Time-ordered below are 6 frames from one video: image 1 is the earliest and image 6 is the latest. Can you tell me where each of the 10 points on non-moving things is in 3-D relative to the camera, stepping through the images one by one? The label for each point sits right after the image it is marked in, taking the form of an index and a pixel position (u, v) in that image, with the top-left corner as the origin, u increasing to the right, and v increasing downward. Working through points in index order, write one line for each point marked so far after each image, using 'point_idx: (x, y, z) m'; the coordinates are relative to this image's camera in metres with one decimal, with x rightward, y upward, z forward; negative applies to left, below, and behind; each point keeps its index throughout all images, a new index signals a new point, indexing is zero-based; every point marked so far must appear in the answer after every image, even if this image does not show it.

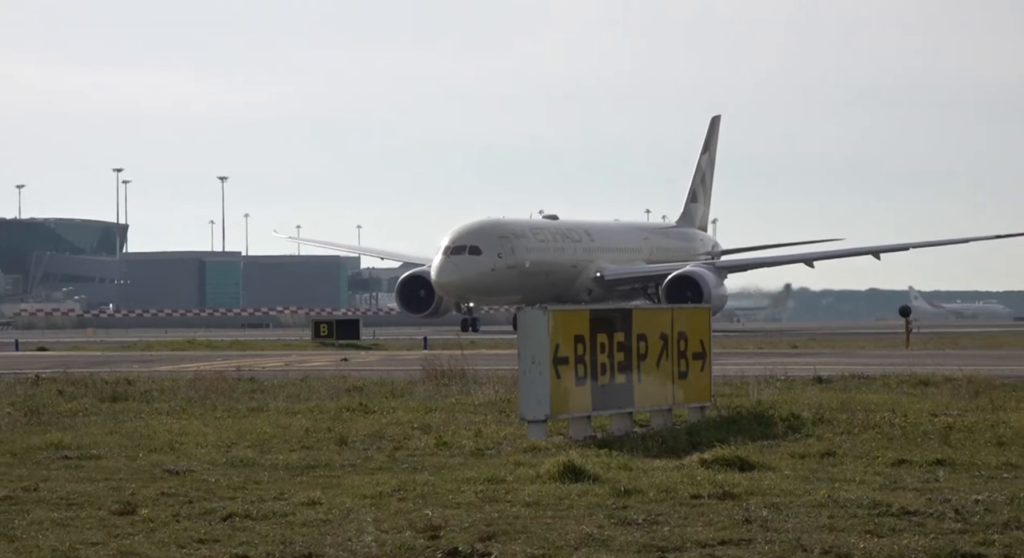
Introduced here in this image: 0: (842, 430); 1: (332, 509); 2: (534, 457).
0: (+3.1, -1.3, +13.8) m
1: (-1.3, -1.7, +10.8) m
2: (+0.3, -1.5, +12.4) m
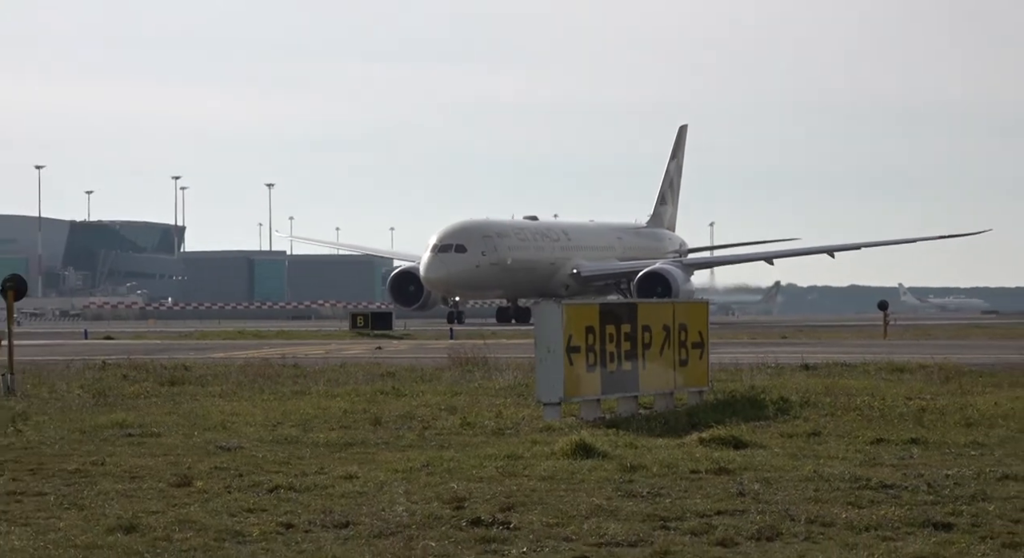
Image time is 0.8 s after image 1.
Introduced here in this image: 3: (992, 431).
0: (+3.3, -1.3, +14.9) m
1: (-1.2, -1.7, +11.9) m
2: (+0.4, -1.4, +13.5) m
3: (+4.5, -1.4, +13.2) m
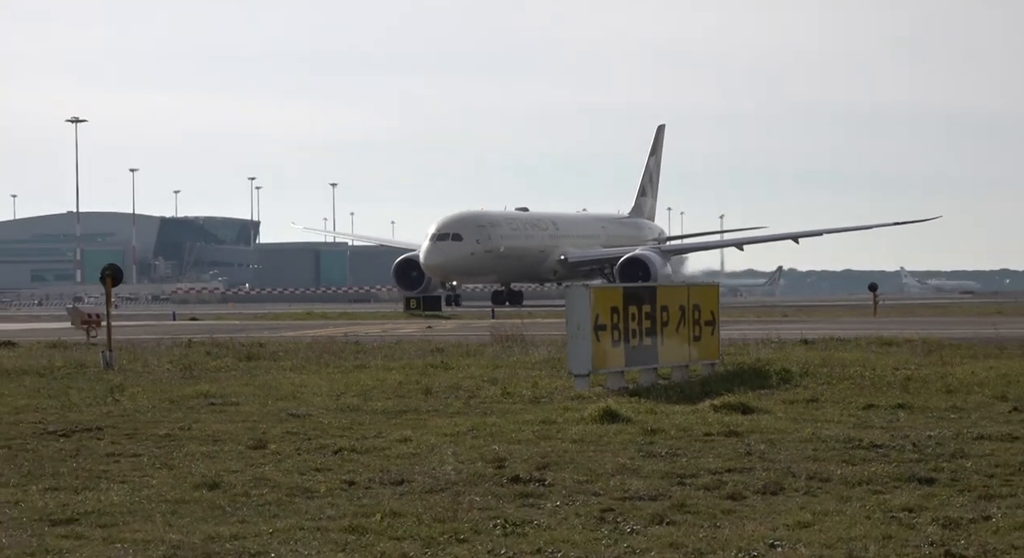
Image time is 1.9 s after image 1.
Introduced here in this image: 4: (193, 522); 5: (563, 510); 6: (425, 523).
0: (+3.7, -1.2, +16.3) m
1: (-0.9, -1.6, +13.5) m
2: (+0.8, -1.3, +15.0) m
3: (+4.8, -1.2, +14.6) m
4: (-2.8, -2.1, +11.7) m
5: (+0.4, -2.0, +11.9) m
6: (-0.8, -2.1, +11.6) m
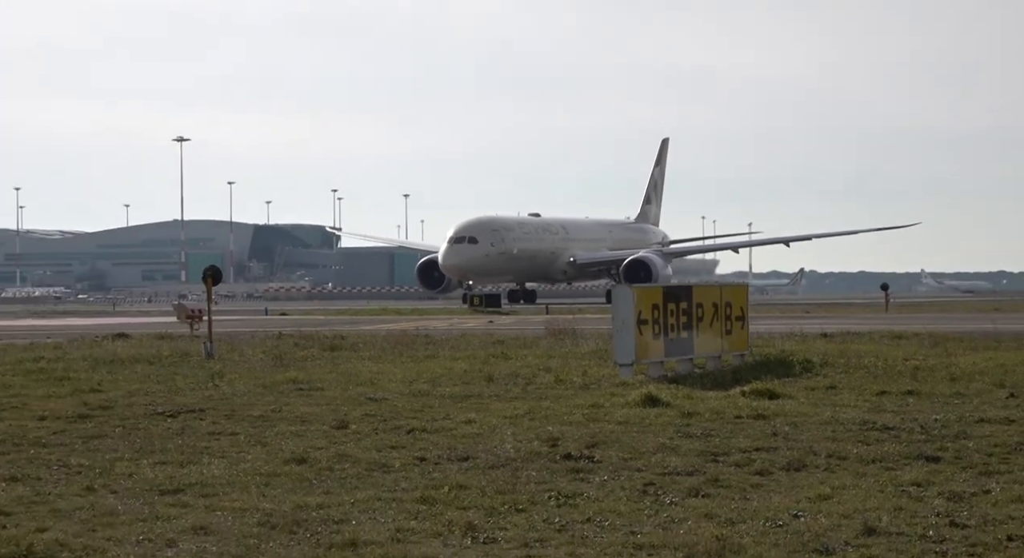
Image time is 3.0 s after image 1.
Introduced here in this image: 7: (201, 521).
0: (+4.3, -1.2, +17.9) m
1: (-0.3, -1.6, +15.1) m
2: (+1.4, -1.3, +16.6) m
3: (+5.4, -1.2, +16.2) m
4: (-2.2, -2.1, +13.4) m
5: (+1.0, -2.0, +13.5) m
6: (-0.2, -2.1, +13.2) m
7: (-2.9, -2.3, +12.7) m
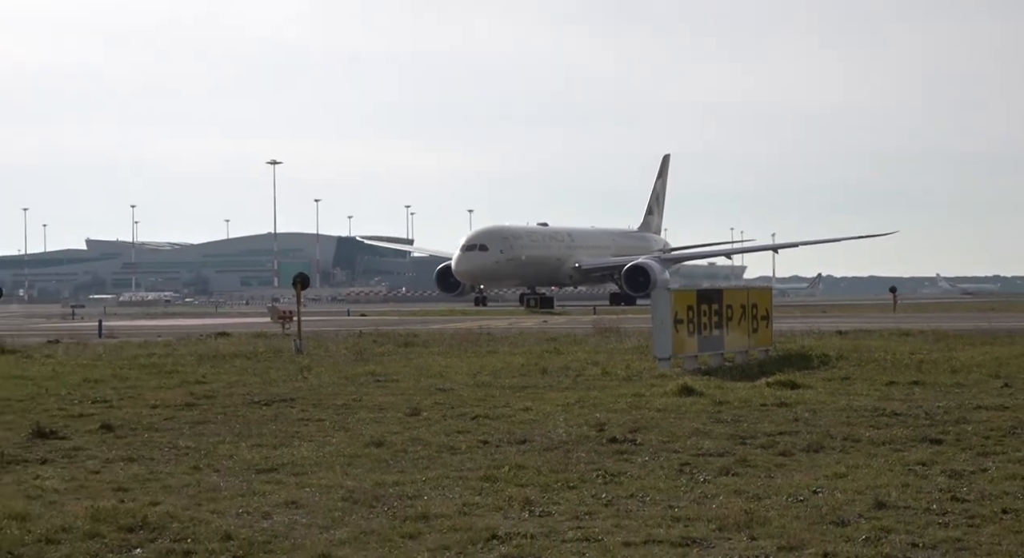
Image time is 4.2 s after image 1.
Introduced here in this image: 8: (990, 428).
0: (+5.0, -1.2, +19.7) m
1: (+0.3, -1.7, +17.0) m
2: (+2.0, -1.4, +18.5) m
3: (+6.1, -1.3, +18.0) m
4: (-1.7, -2.2, +15.3) m
5: (+1.6, -2.1, +15.4) m
6: (+0.3, -2.1, +15.2) m
7: (-2.4, -2.3, +14.7) m
8: (+5.5, -1.7, +15.8) m
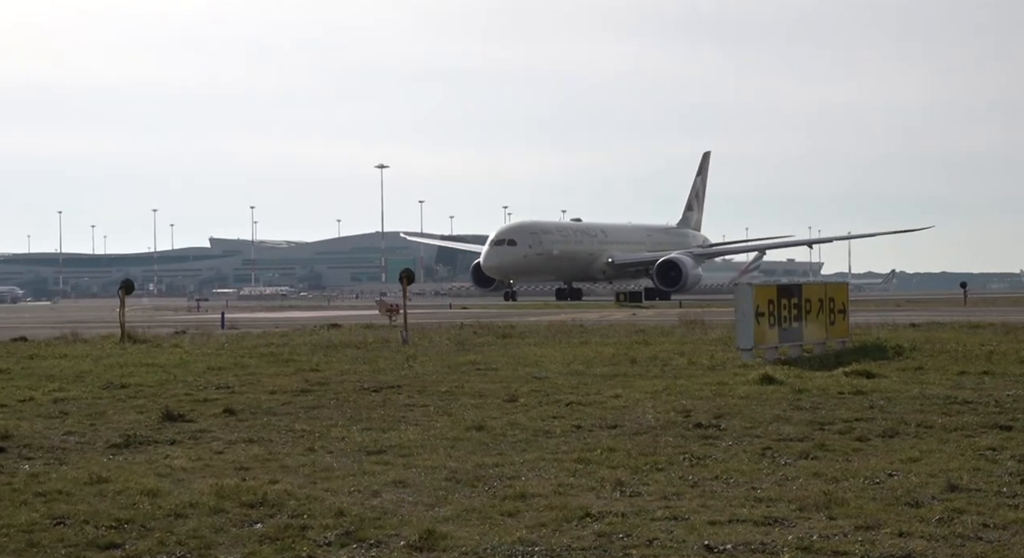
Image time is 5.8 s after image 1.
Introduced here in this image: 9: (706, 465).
0: (+6.3, -1.1, +20.6) m
1: (+1.5, -1.6, +18.1) m
2: (+3.3, -1.3, +19.5) m
3: (+7.3, -1.2, +18.8) m
4: (-0.5, -2.1, +16.5) m
5: (+2.7, -2.0, +16.4) m
6: (+1.5, -2.1, +16.3) m
7: (-1.3, -2.3, +15.9) m
8: (+6.6, -1.7, +16.7) m
9: (+2.3, -2.2, +15.9) m
